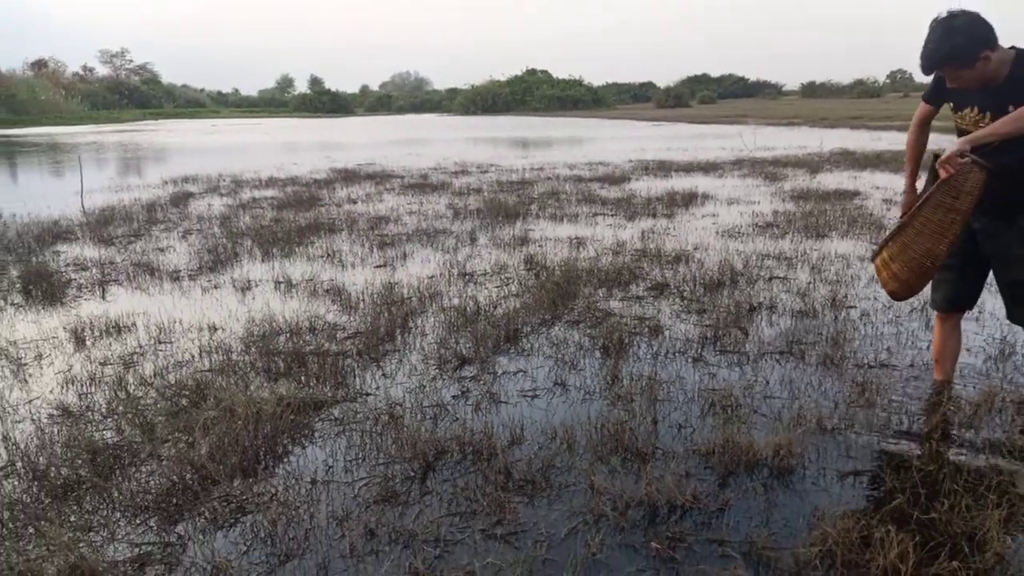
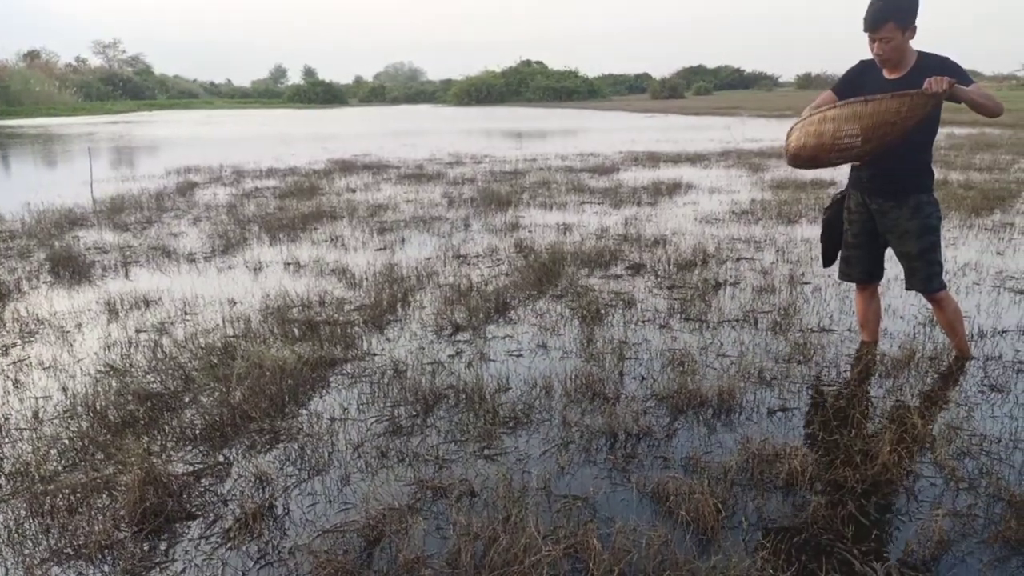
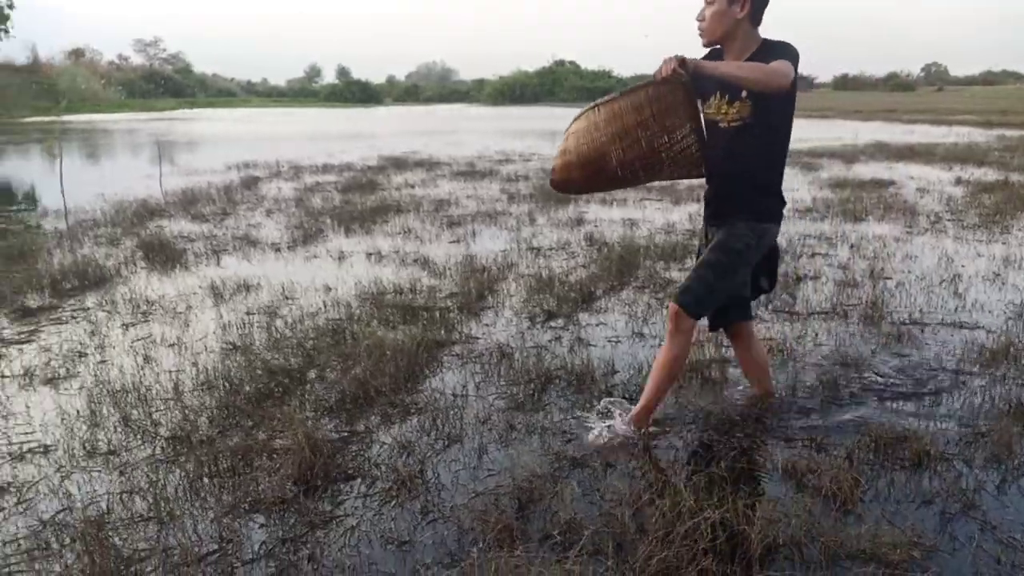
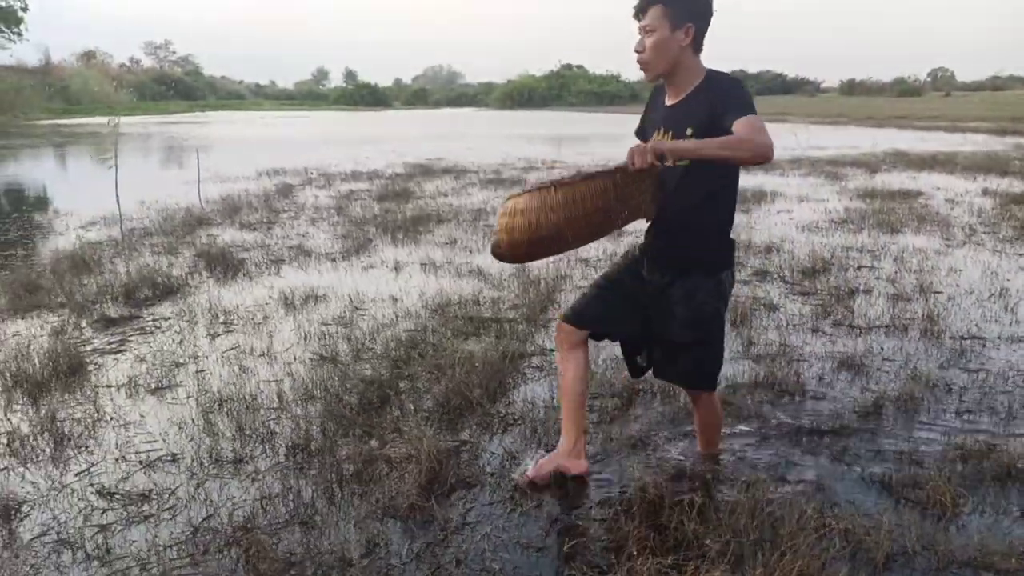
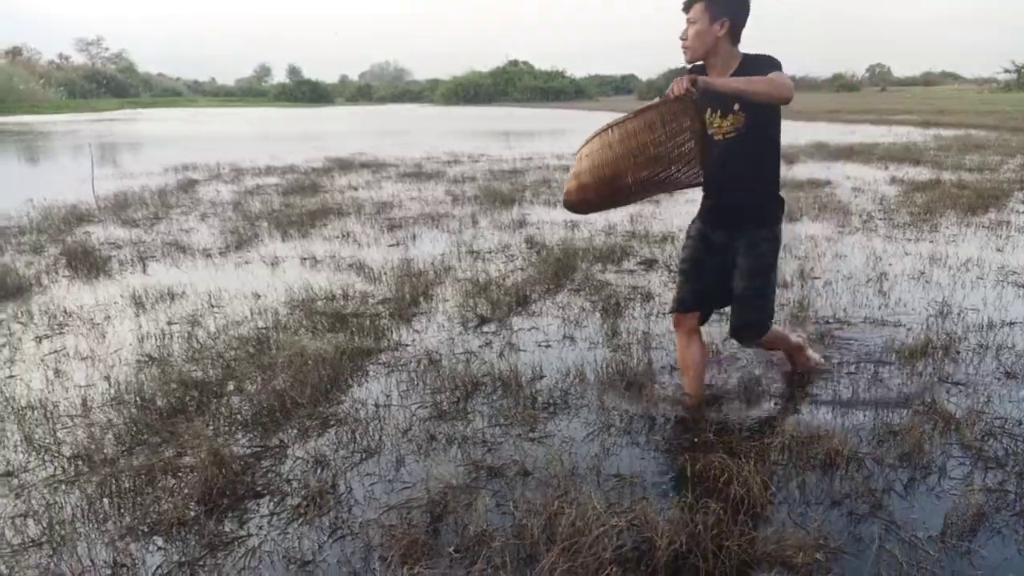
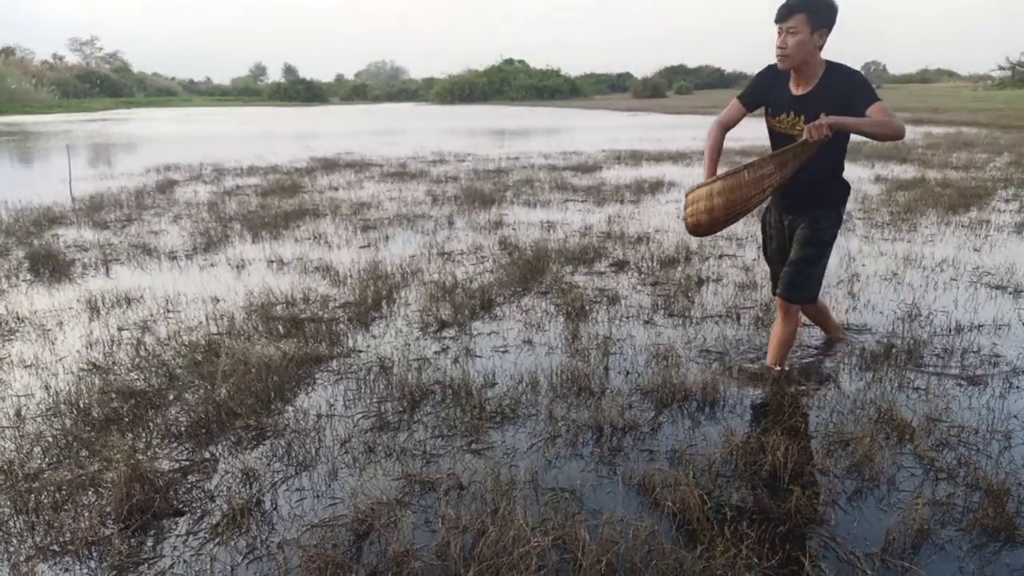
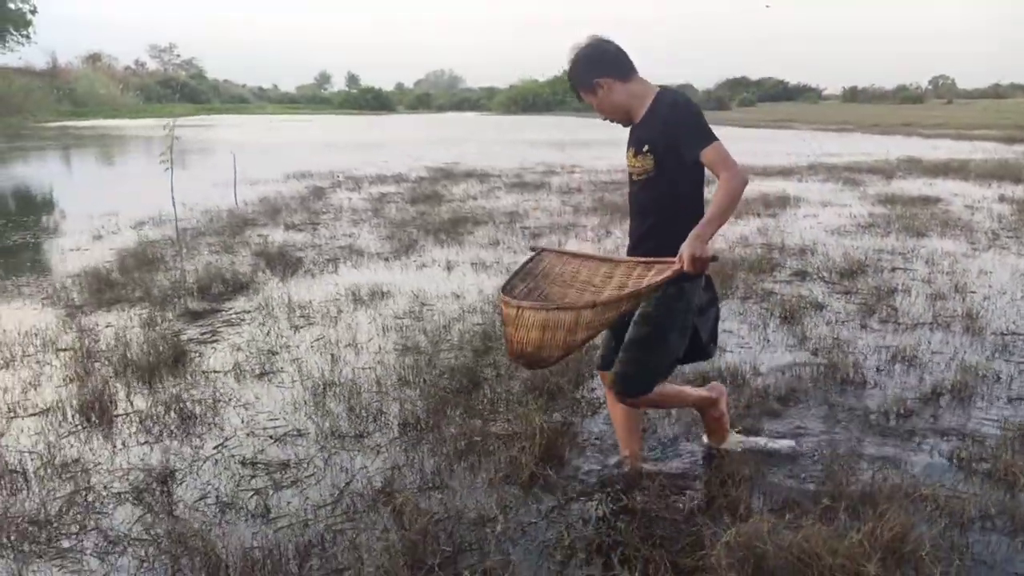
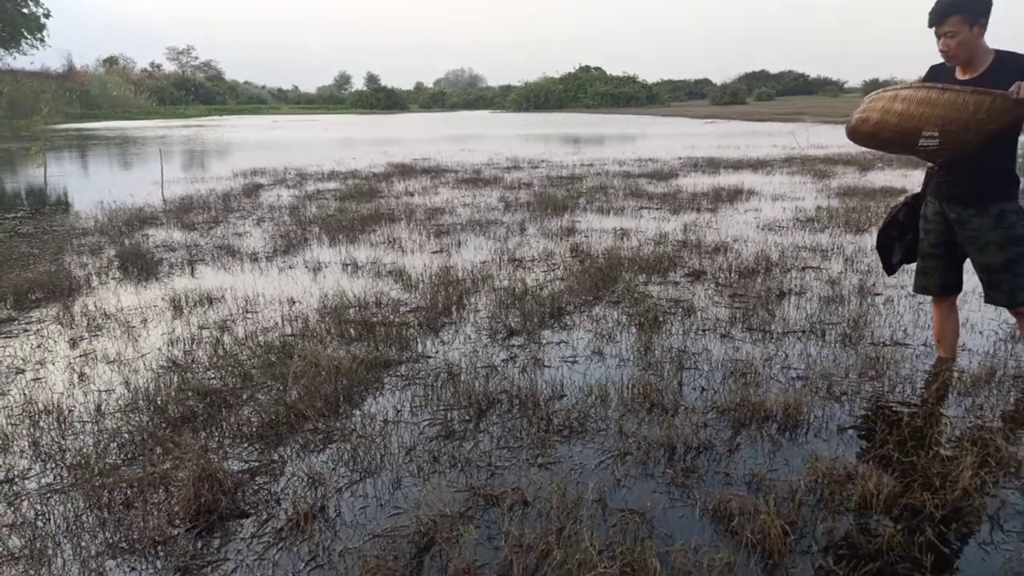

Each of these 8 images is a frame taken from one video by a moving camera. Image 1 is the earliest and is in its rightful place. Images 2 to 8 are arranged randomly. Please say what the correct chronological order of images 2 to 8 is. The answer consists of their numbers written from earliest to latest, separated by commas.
8, 2, 6, 5, 3, 4, 7
